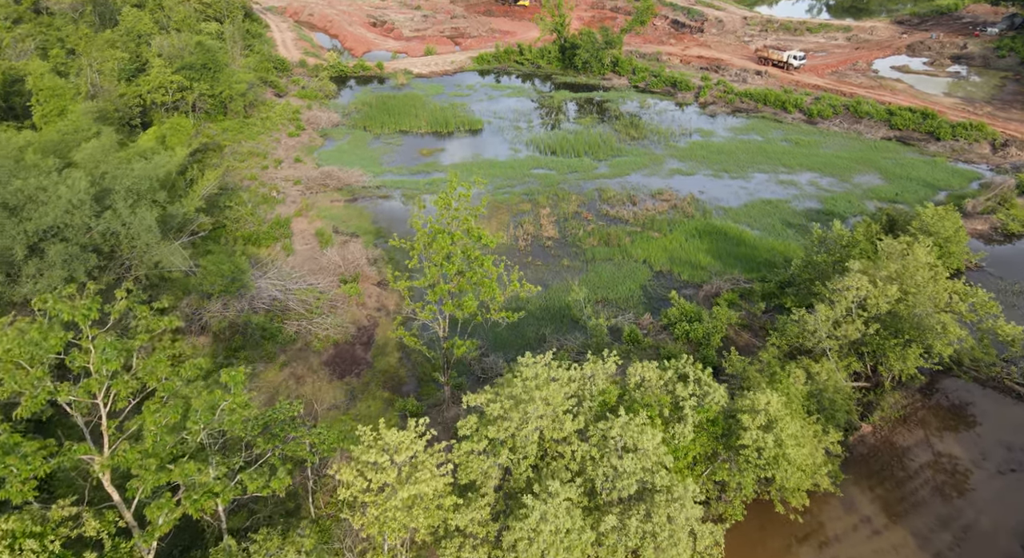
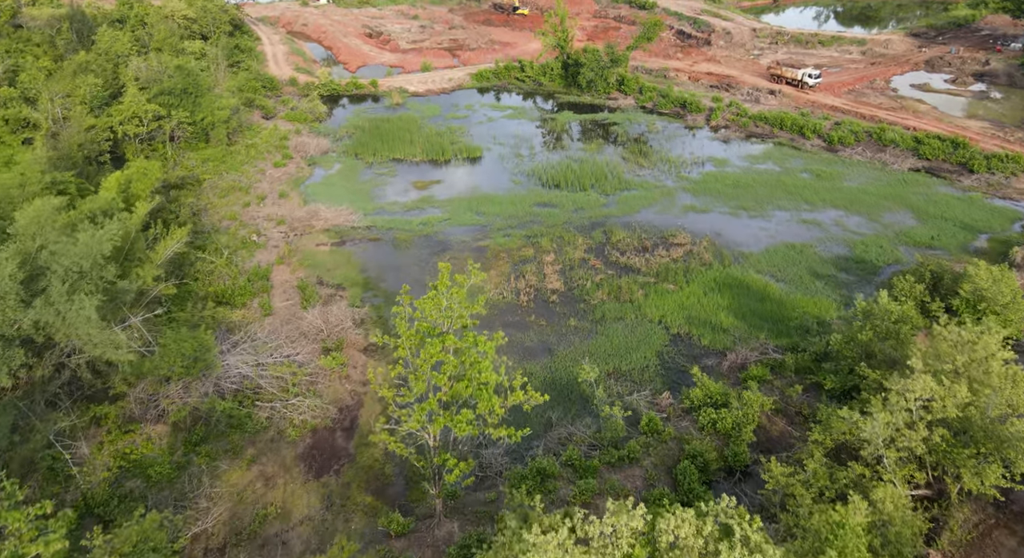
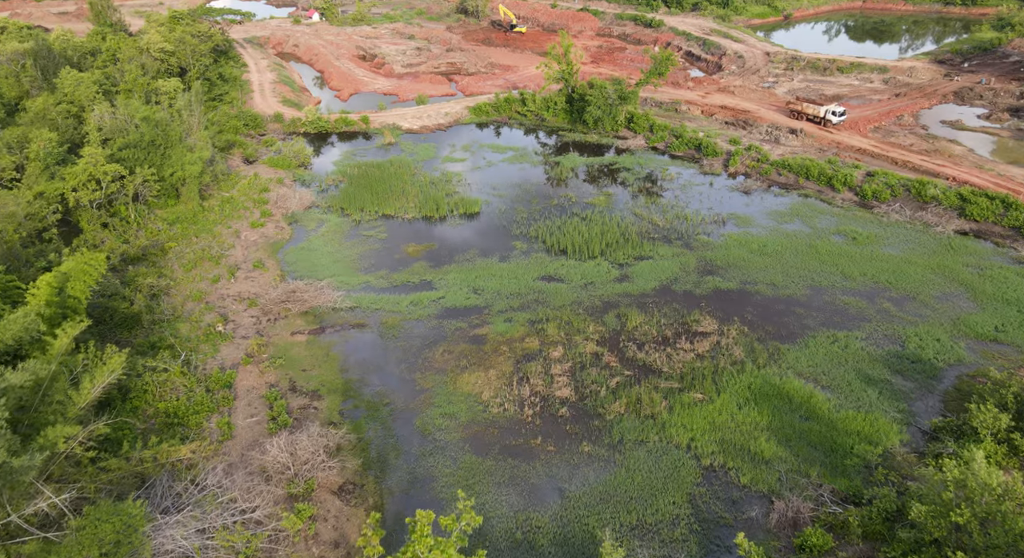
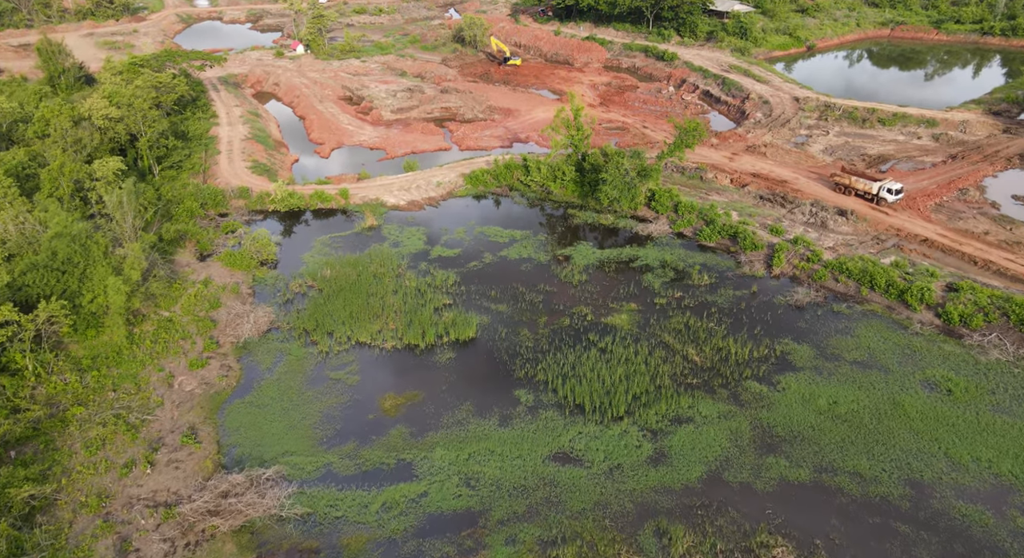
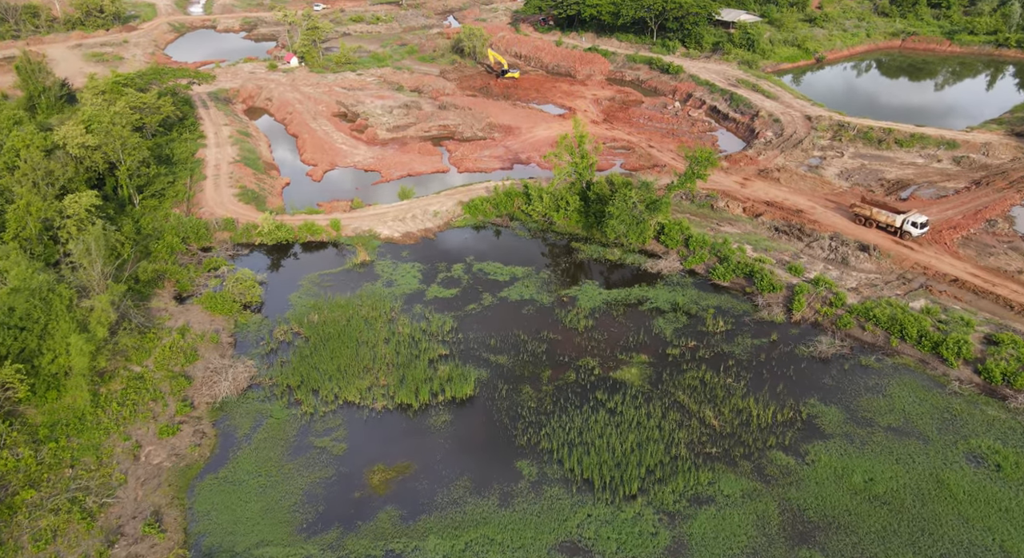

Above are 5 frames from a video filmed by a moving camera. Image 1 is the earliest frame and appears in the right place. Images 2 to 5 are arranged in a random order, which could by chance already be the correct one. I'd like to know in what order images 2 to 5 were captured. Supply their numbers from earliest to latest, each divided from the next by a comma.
2, 3, 4, 5
